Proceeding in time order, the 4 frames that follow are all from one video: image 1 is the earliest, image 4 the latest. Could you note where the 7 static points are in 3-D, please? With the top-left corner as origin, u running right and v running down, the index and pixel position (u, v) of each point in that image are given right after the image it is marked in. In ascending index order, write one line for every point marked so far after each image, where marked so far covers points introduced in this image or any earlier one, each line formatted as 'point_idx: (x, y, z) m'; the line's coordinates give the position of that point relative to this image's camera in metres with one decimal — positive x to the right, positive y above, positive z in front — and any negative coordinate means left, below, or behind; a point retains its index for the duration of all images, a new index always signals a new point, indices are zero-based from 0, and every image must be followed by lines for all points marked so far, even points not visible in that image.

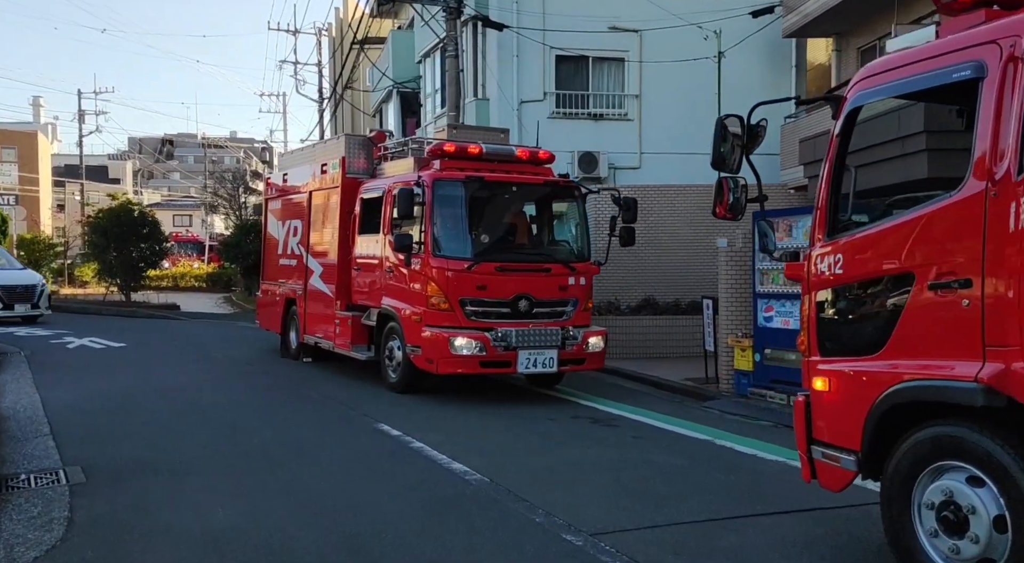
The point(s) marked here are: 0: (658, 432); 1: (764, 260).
0: (+1.4, -1.5, +8.9) m
1: (+2.9, +0.3, +10.8) m
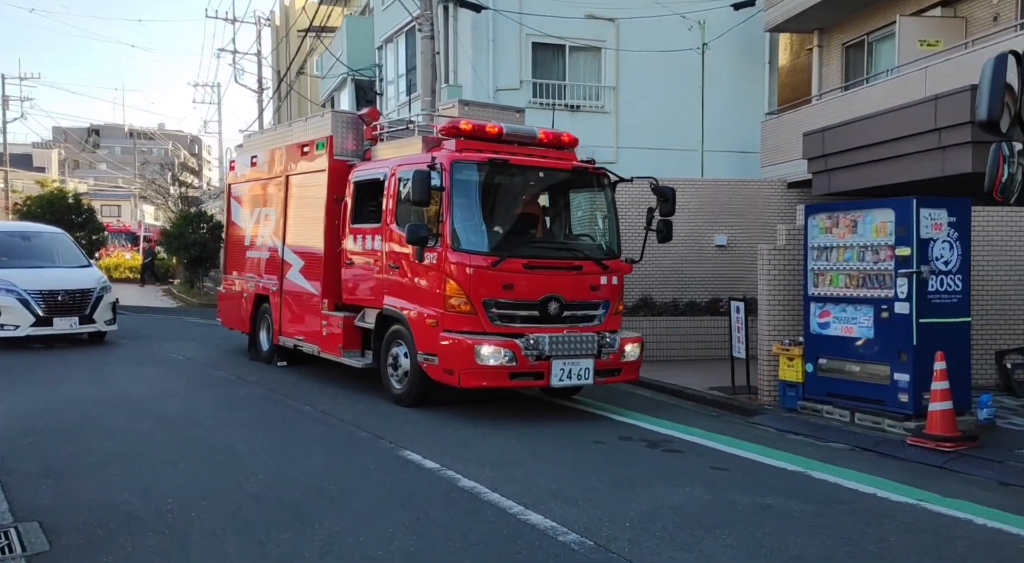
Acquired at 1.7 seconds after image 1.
0: (+1.8, -1.5, +7.6) m
1: (+3.2, +0.2, +9.5) m
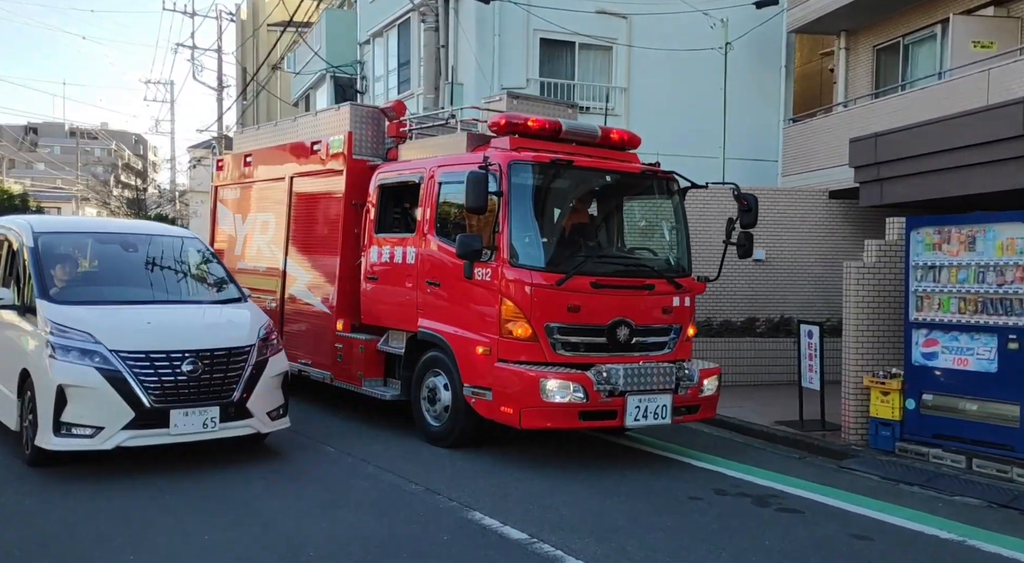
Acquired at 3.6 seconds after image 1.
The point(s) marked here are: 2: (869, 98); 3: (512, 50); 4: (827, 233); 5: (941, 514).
0: (+2.4, -1.7, +6.3) m
1: (+3.7, 0.0, +8.3) m
2: (+6.7, +3.4, +16.8) m
3: (+0.2, +4.9, +19.1) m
4: (+5.0, +0.8, +14.4) m
5: (+3.1, -1.7, +6.6) m
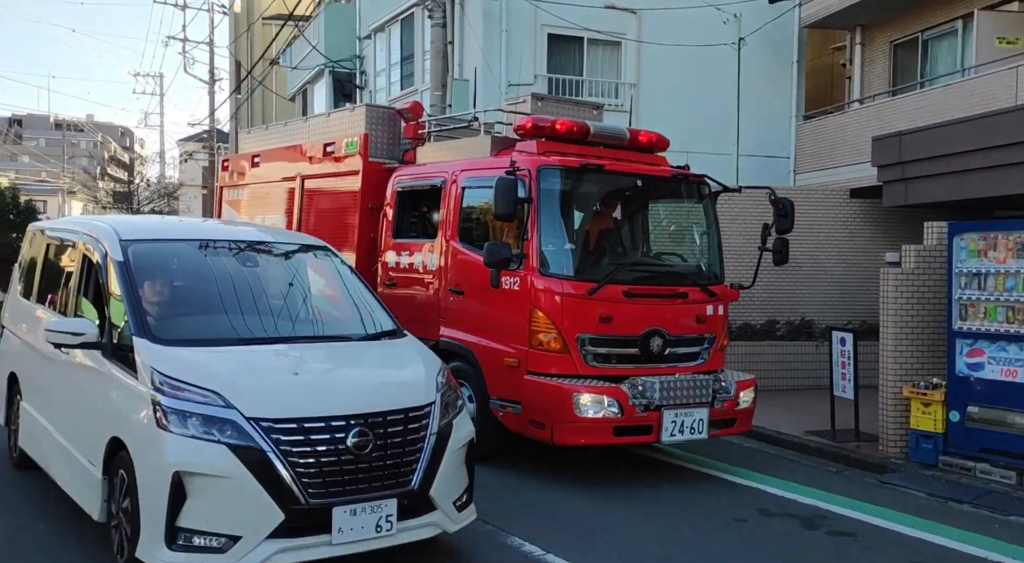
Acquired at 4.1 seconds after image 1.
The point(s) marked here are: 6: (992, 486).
0: (+2.6, -1.8, +6.0) m
1: (+4.0, 0.0, +8.0) m
2: (+6.8, +3.4, +16.5) m
3: (+0.3, +4.9, +18.8) m
4: (+5.2, +0.8, +14.1) m
5: (+3.4, -1.8, +6.3) m
6: (+4.0, -1.7, +7.6) m
